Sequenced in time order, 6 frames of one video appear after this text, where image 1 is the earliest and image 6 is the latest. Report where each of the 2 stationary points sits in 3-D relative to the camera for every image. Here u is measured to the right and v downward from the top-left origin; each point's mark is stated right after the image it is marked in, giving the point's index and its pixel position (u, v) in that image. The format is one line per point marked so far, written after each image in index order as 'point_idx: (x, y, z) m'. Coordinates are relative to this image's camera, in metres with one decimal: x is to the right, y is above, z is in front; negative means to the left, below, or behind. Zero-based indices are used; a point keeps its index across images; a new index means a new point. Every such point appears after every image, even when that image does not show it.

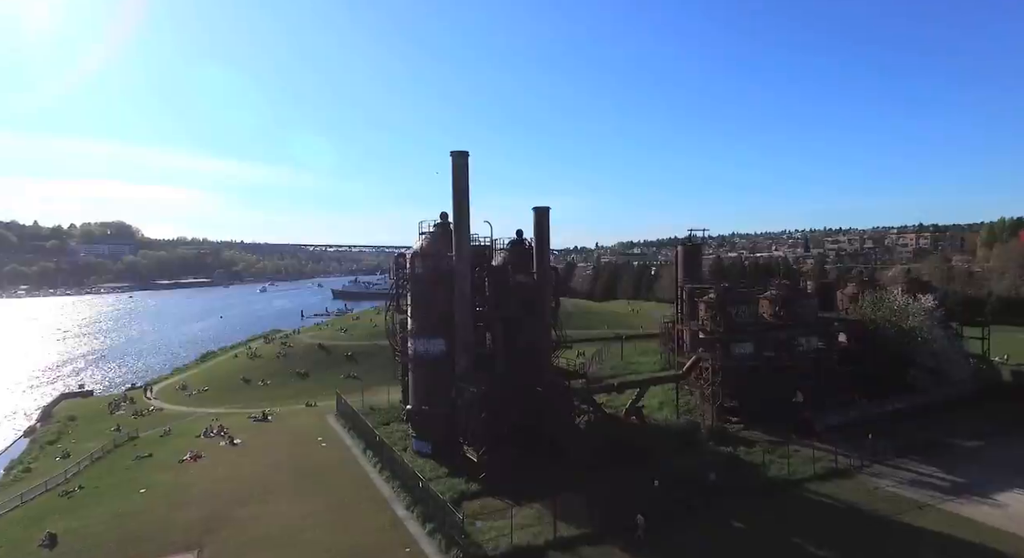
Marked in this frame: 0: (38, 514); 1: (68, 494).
0: (-15.1, -7.4, +17.9) m
1: (-15.4, -7.5, +19.5) m
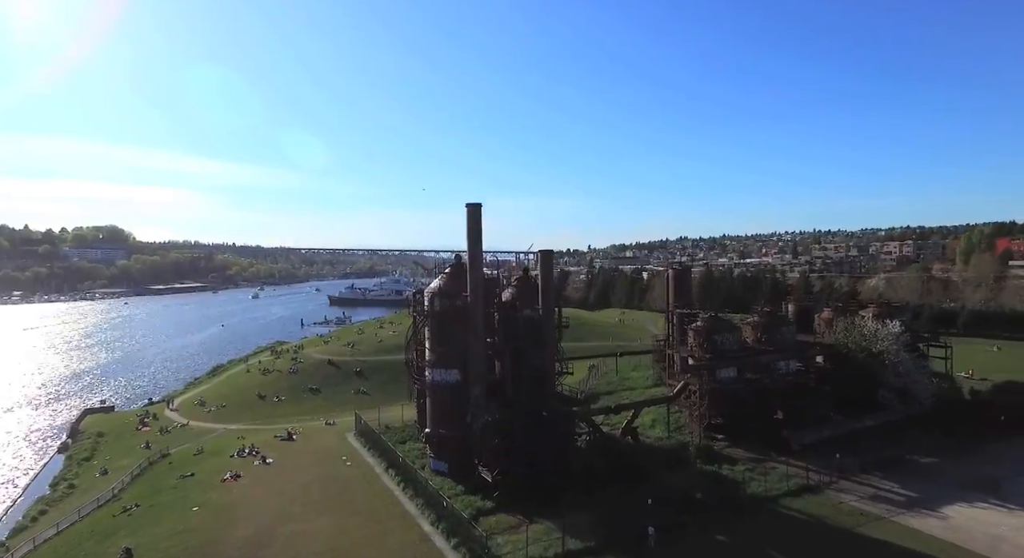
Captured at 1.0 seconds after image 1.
0: (-14.7, -9.0, +20.1) m
1: (-15.0, -9.0, +21.7) m
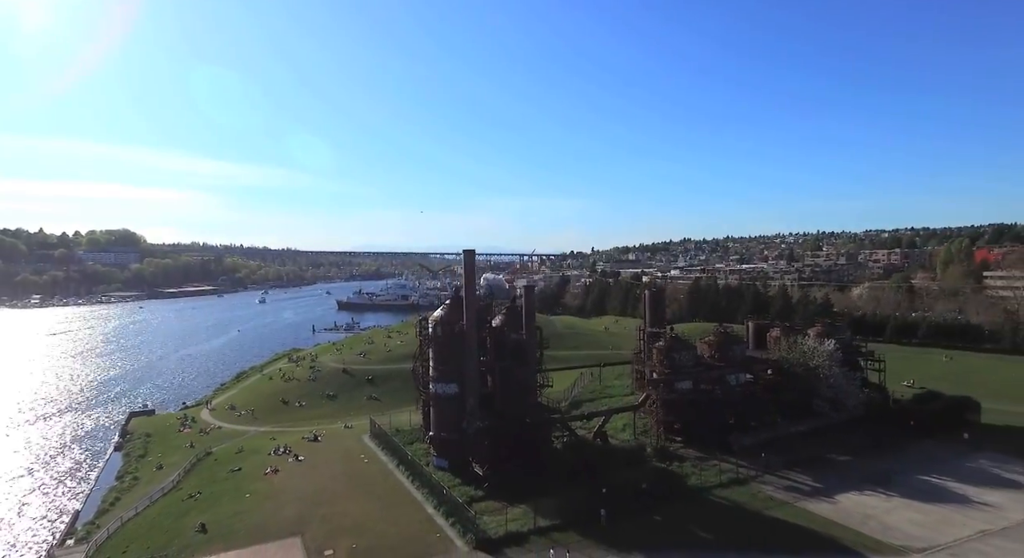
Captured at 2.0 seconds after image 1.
0: (-15.3, -10.6, +25.5) m
1: (-15.7, -10.6, +27.1) m
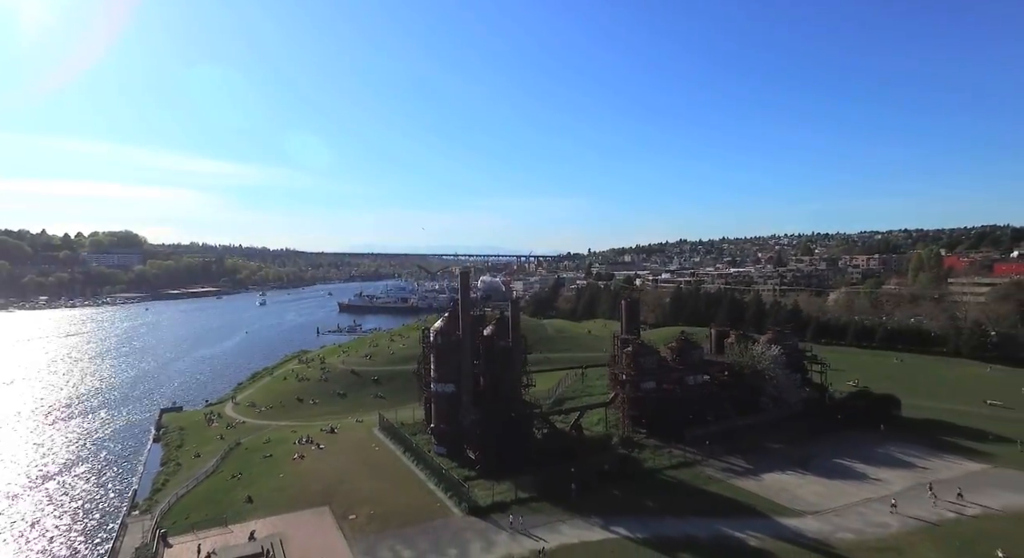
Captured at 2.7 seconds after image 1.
0: (-16.1, -11.6, +30.9) m
1: (-16.4, -11.6, +32.5) m
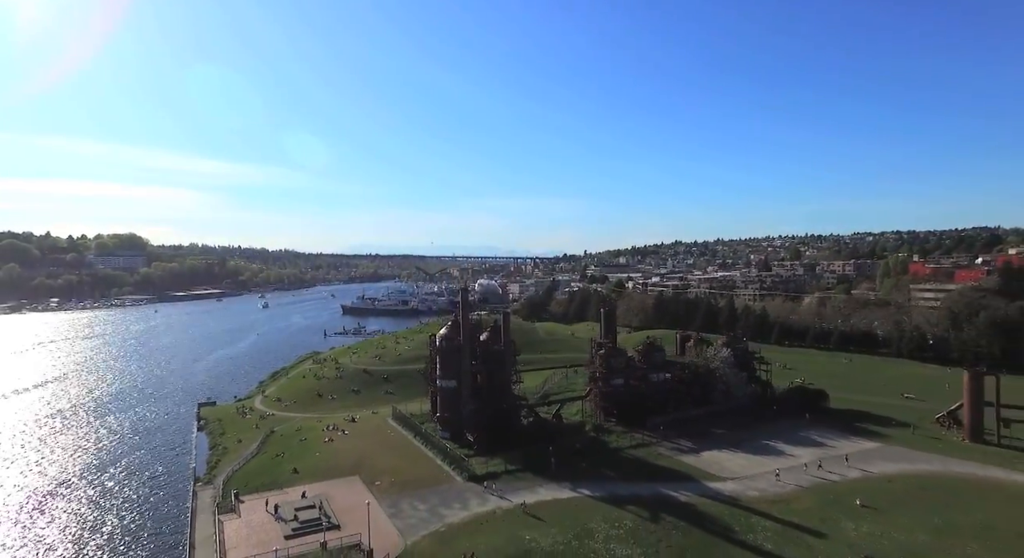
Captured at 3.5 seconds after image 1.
0: (-16.7, -12.8, +38.4) m
1: (-17.0, -12.8, +40.0) m
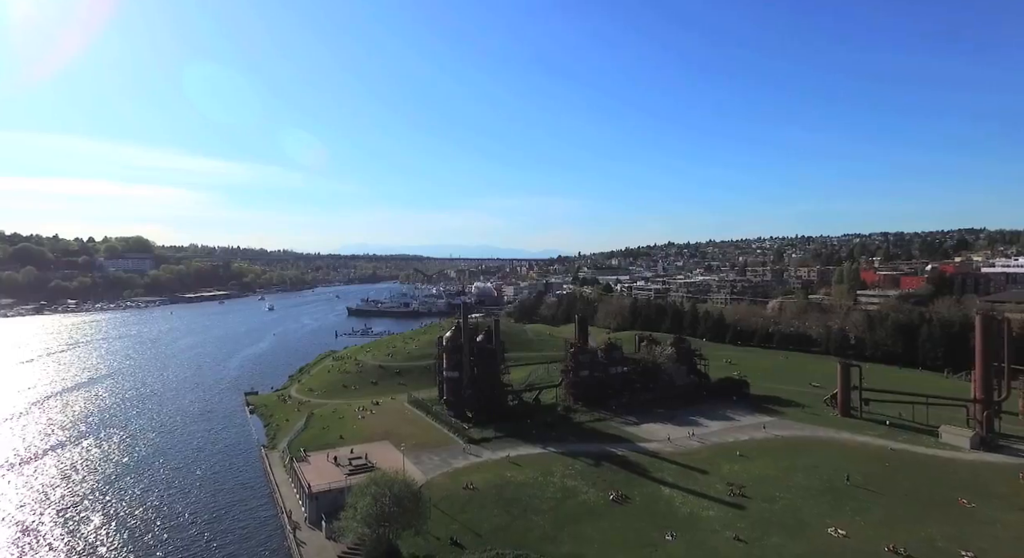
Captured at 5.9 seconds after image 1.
0: (-17.7, -14.3, +51.1) m
1: (-18.1, -14.3, +52.6) m
